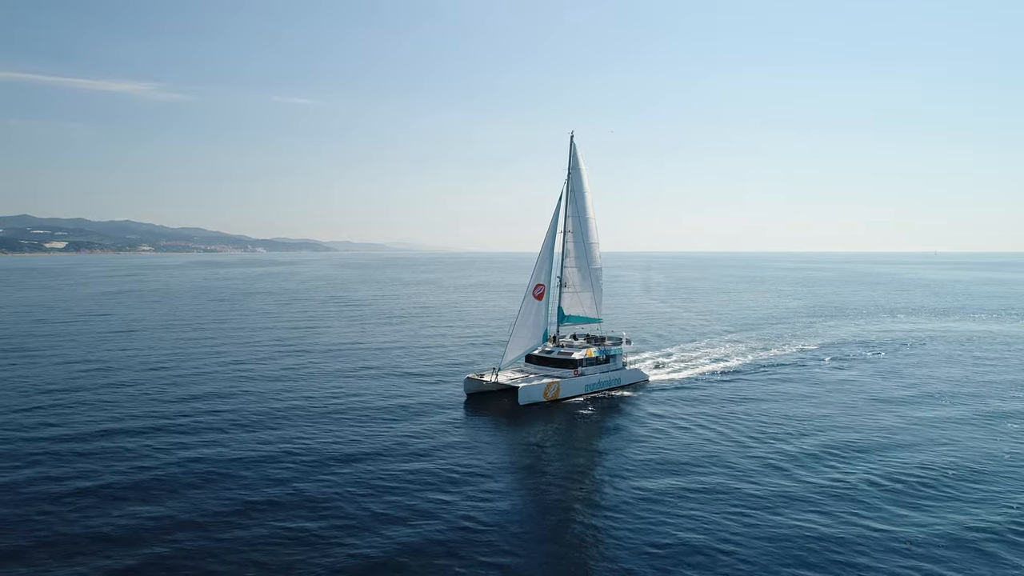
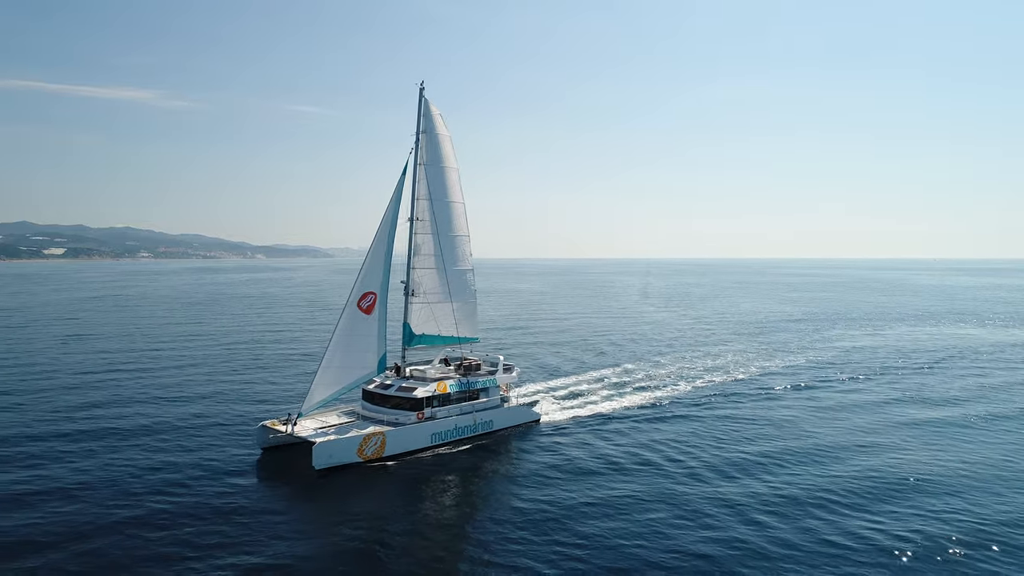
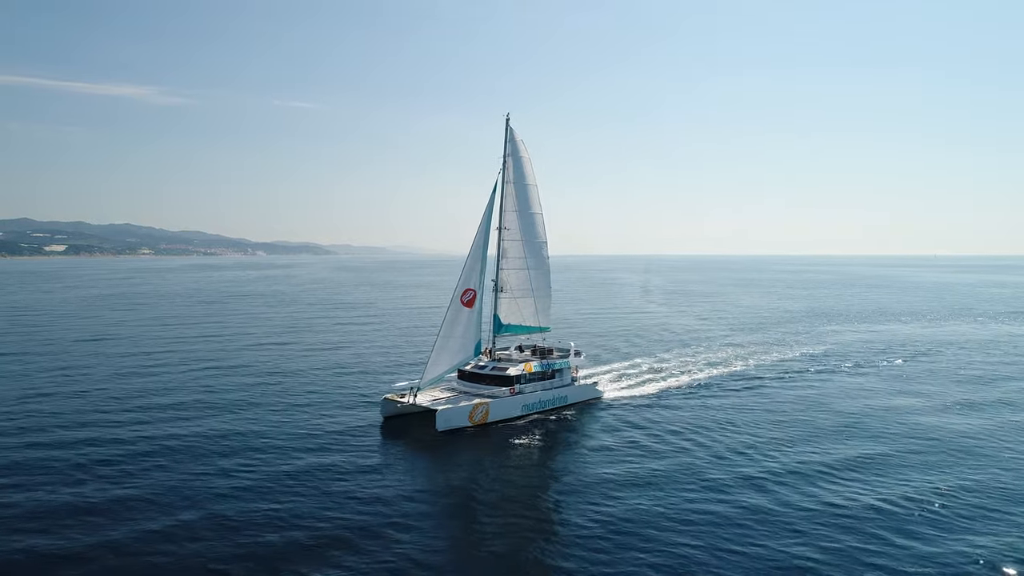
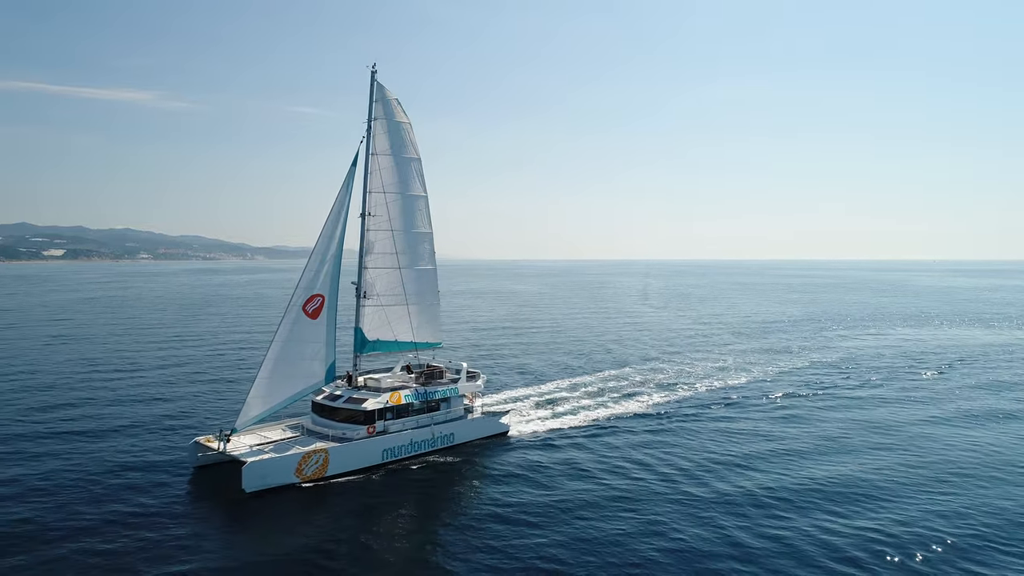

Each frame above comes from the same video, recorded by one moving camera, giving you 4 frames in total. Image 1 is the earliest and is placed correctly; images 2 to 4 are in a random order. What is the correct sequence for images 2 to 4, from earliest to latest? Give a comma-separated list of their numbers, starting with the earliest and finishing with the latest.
3, 2, 4
